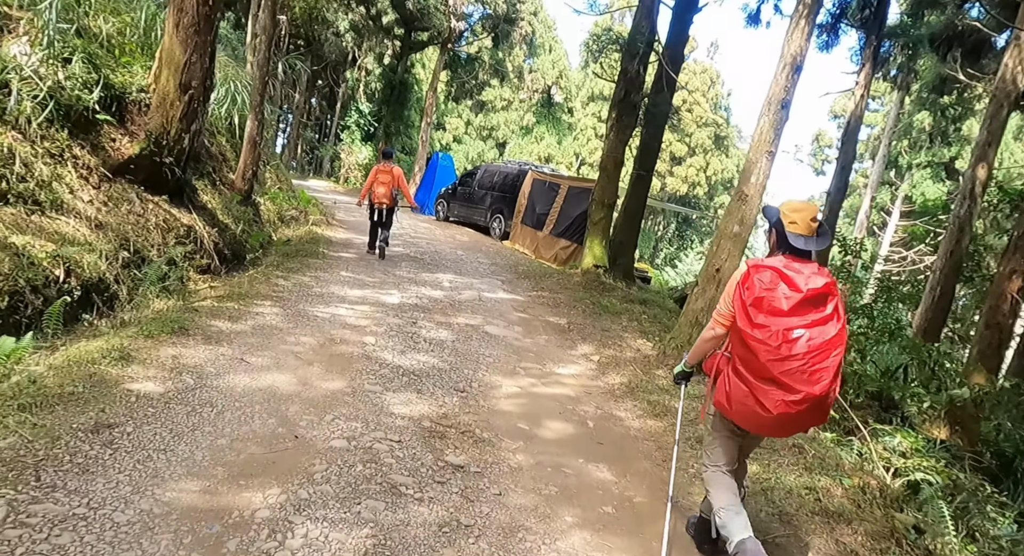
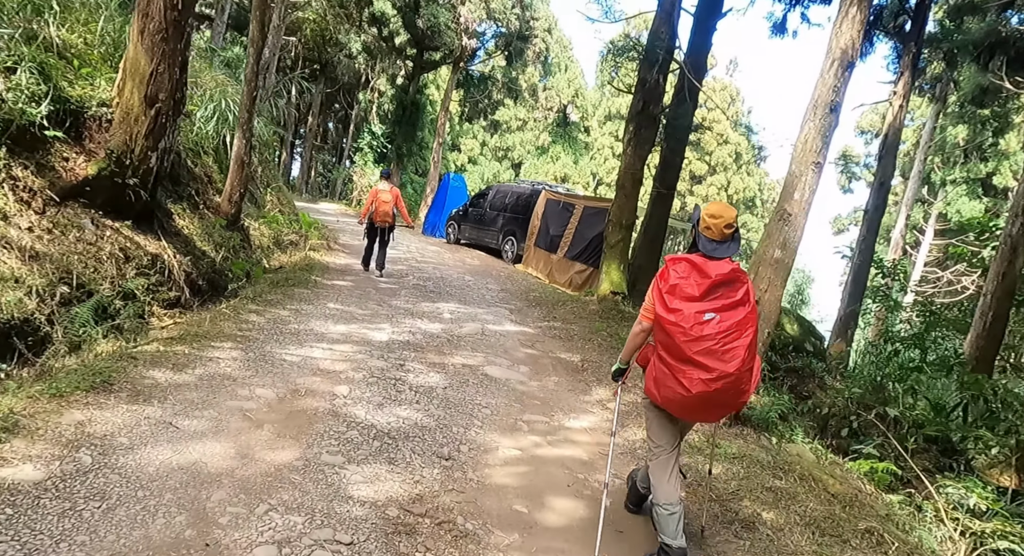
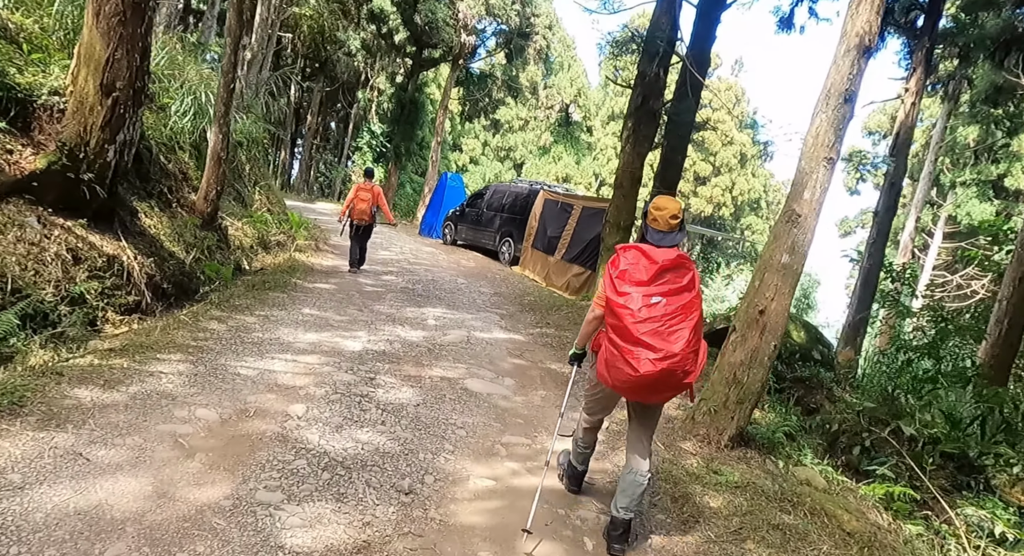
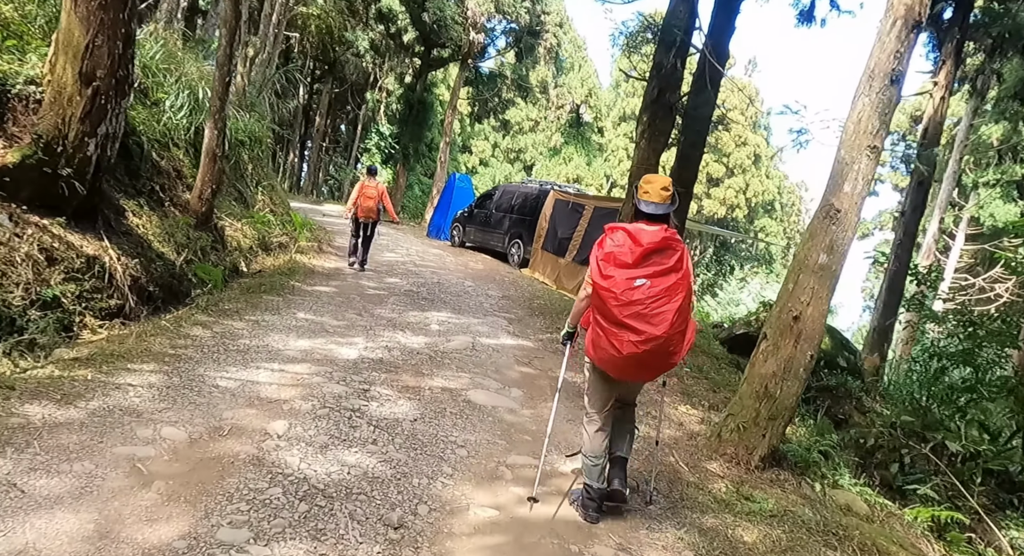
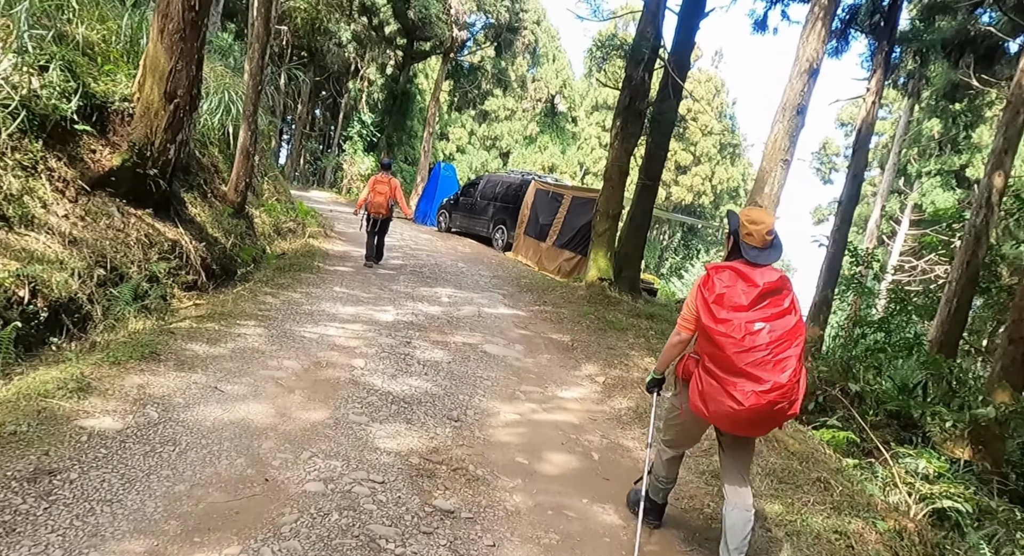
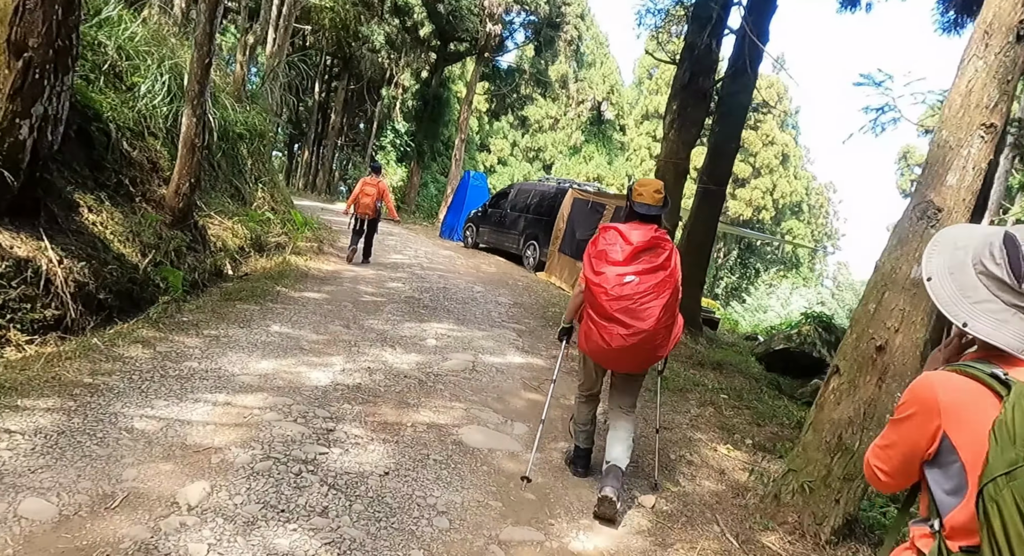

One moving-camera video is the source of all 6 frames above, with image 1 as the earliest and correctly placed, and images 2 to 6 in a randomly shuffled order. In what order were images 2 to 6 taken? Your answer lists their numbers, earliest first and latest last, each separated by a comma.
5, 2, 3, 4, 6
